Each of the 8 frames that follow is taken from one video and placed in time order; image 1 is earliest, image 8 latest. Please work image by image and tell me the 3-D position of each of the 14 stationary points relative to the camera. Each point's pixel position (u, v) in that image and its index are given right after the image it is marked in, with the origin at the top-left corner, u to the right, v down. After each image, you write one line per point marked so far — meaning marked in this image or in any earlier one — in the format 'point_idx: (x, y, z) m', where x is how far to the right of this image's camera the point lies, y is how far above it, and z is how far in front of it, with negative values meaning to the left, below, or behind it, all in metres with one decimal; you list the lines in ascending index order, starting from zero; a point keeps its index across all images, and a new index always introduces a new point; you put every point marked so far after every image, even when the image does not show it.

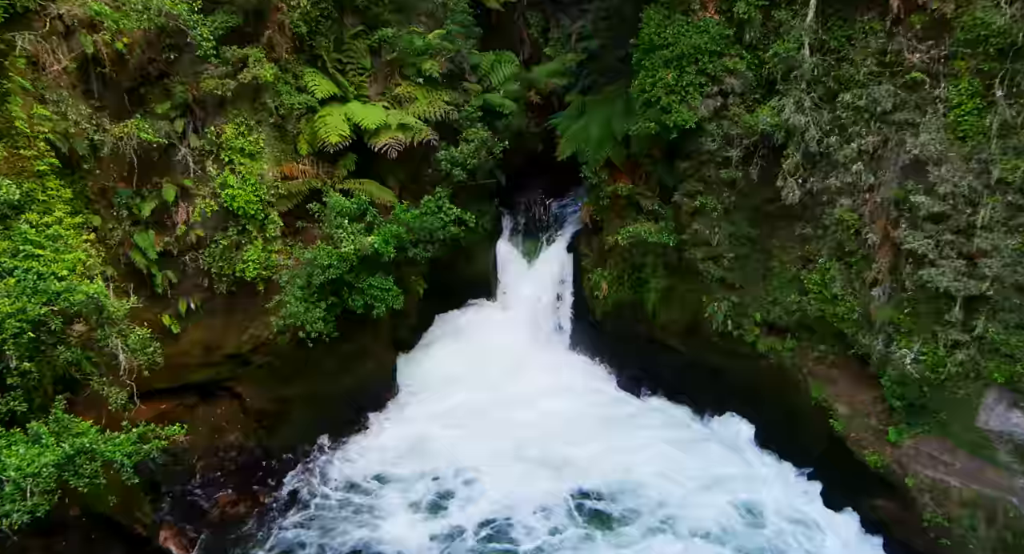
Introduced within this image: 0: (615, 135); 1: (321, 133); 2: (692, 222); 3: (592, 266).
0: (+1.3, +1.8, +8.8) m
1: (-2.2, +1.6, +7.7) m
2: (+2.2, +0.7, +8.3) m
3: (+1.2, +0.1, +10.1) m
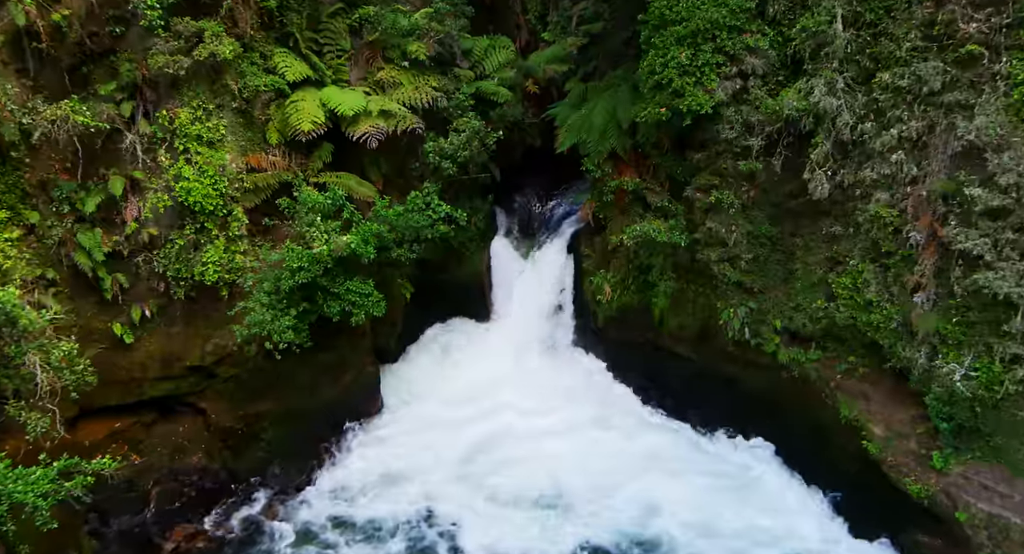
0: (+1.2, +1.8, +8.0) m
1: (-2.2, +1.6, +6.9) m
2: (+2.1, +0.6, +7.5) m
3: (+1.1, +0.1, +9.3) m
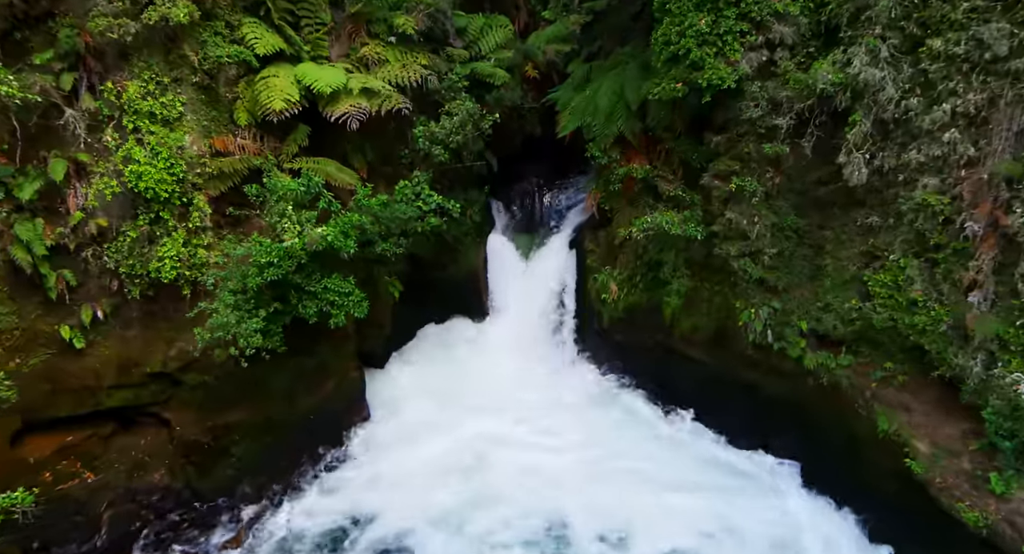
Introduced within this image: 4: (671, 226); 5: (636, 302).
0: (+1.2, +1.8, +7.2) m
1: (-2.2, +1.6, +6.2) m
2: (+2.1, +0.7, +6.8) m
3: (+1.1, +0.1, +8.6) m
4: (+1.6, +0.5, +6.9) m
5: (+1.4, -0.3, +8.1) m
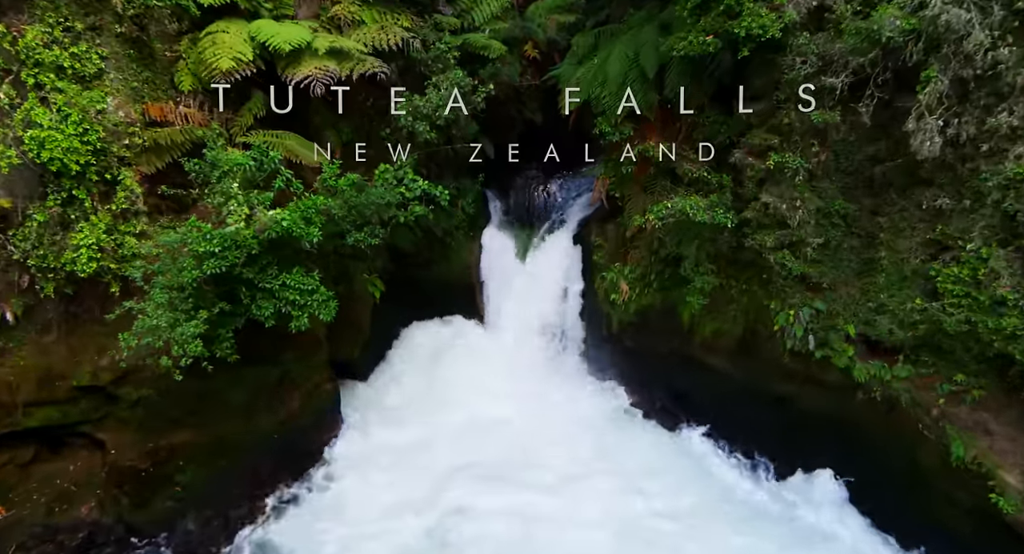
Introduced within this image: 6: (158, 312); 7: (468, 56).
0: (+1.2, +1.8, +6.2) m
1: (-2.3, +1.6, +5.2) m
2: (+2.1, +0.7, +5.7) m
3: (+1.1, +0.2, +7.5) m
4: (+1.6, +0.5, +5.9) m
5: (+1.4, -0.3, +7.1) m
6: (-2.4, -0.2, +4.7) m
7: (-0.5, +2.5, +7.9) m
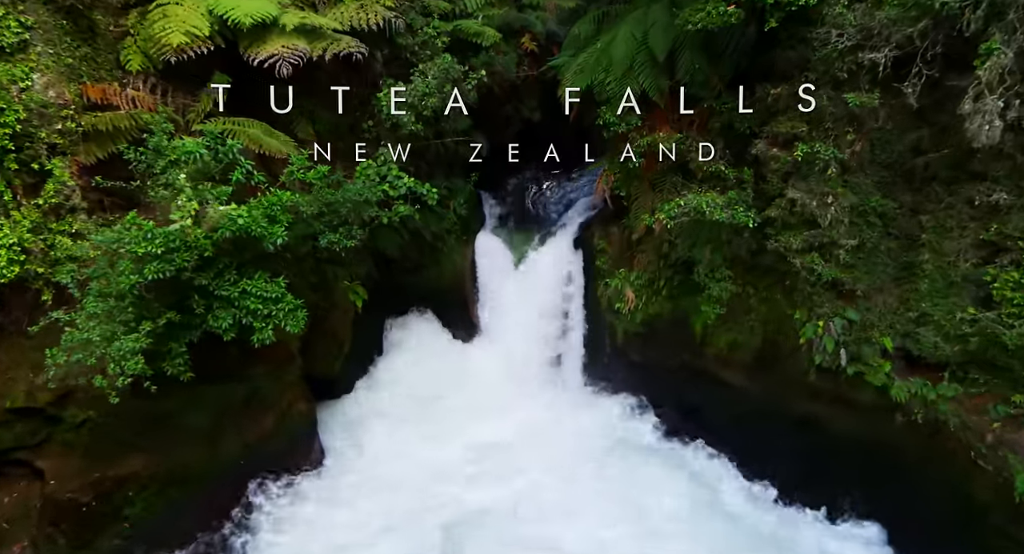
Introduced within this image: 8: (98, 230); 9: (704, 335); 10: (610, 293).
0: (+1.1, +1.8, +5.6) m
1: (-2.3, +1.6, +4.5) m
2: (+2.0, +0.7, +5.1) m
3: (+1.0, +0.1, +6.9) m
4: (+1.5, +0.5, +5.2) m
5: (+1.3, -0.3, +6.4) m
6: (-2.4, -0.3, +4.0) m
7: (-0.5, +2.5, +7.3) m
8: (-2.5, +0.3, +4.2) m
9: (+1.7, -0.5, +6.0) m
10: (+1.0, -0.2, +6.8) m
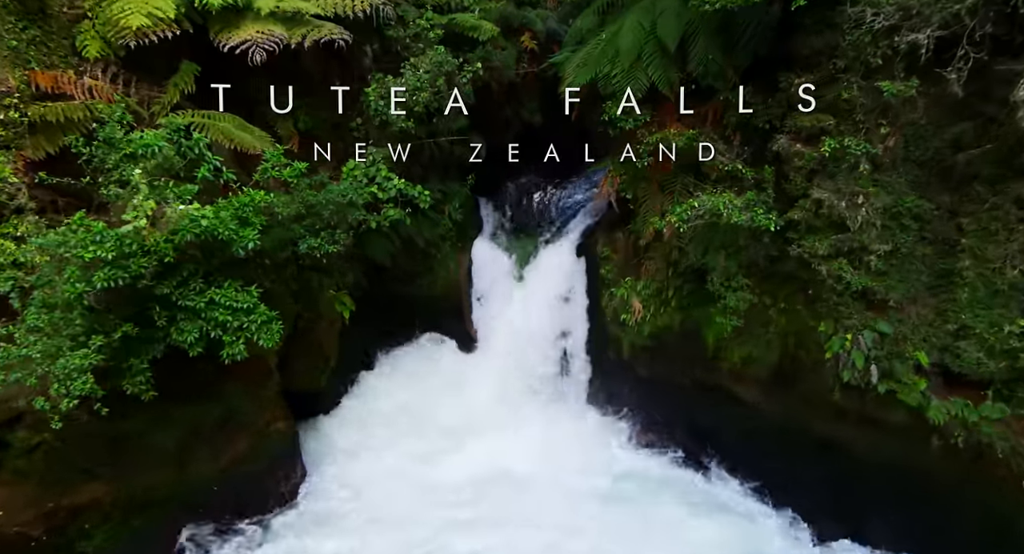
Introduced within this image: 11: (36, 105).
0: (+1.1, +1.7, +5.1) m
1: (-2.3, +1.5, +4.1) m
2: (+2.0, +0.6, +4.6) m
3: (+1.0, 0.0, +6.4) m
4: (+1.5, +0.4, +4.8) m
5: (+1.3, -0.4, +5.9) m
6: (-2.5, -0.3, +3.6) m
7: (-0.6, +2.4, +6.9) m
8: (-2.5, +0.2, +3.7) m
9: (+1.7, -0.6, +5.6) m
10: (+0.9, -0.2, +6.3) m
11: (-2.7, +1.0, +3.9) m
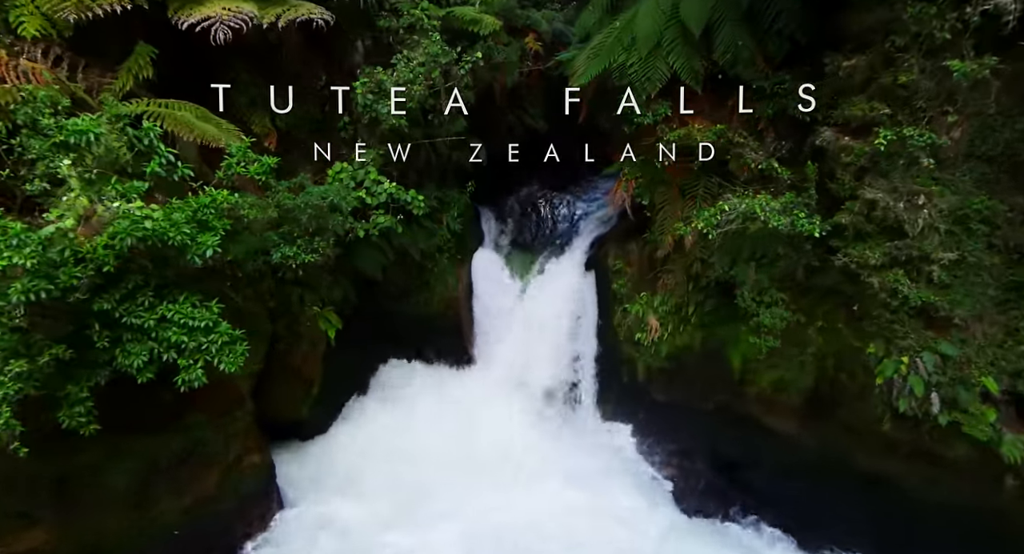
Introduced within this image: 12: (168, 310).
0: (+1.1, +1.6, +4.6) m
1: (-2.3, +1.5, +3.5) m
2: (+2.0, +0.5, +4.0) m
3: (+1.0, -0.1, +5.8) m
4: (+1.5, +0.4, +4.1) m
5: (+1.4, -0.5, +5.3) m
6: (-2.4, -0.4, +2.9) m
7: (-0.5, +2.2, +6.3) m
8: (-2.5, +0.2, +3.1) m
9: (+1.7, -0.7, +4.9) m
10: (+1.0, -0.4, +5.7) m
11: (-2.7, +0.9, +3.3) m
12: (-1.7, -0.2, +3.5) m
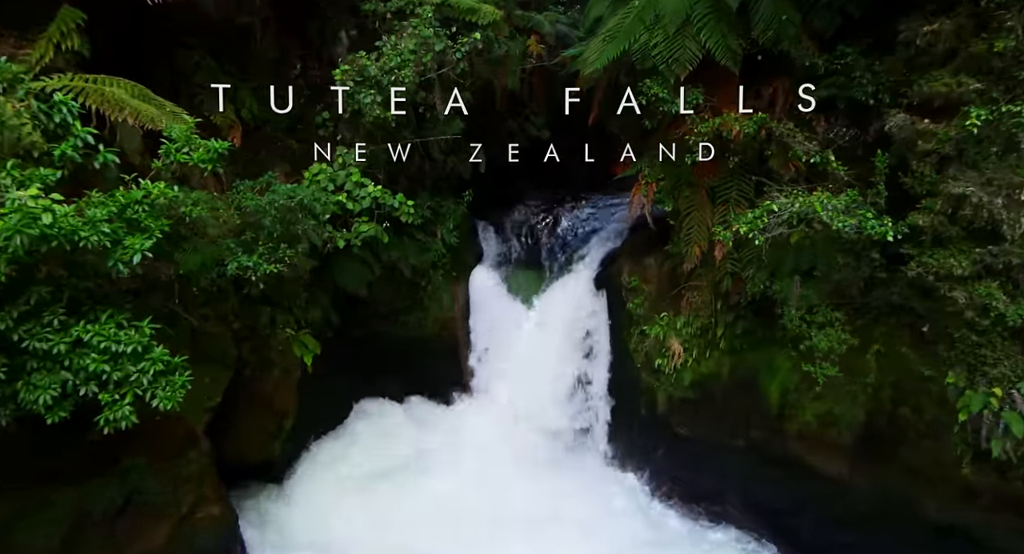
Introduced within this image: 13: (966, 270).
0: (+1.2, +1.5, +3.9) m
1: (-2.3, +1.4, +2.8) m
2: (+2.0, +0.4, +3.3) m
3: (+1.0, -0.2, +5.1) m
4: (+1.5, +0.3, +3.4) m
5: (+1.4, -0.6, +4.6) m
6: (-2.4, -0.4, +2.2) m
7: (-0.5, +2.1, +5.7) m
8: (-2.5, +0.1, +2.4) m
9: (+1.7, -0.8, +4.2) m
10: (+1.0, -0.5, +5.0) m
11: (-2.6, +0.9, +2.6) m
12: (-1.7, -0.2, +2.8) m
13: (+2.1, 0.0, +3.3) m
